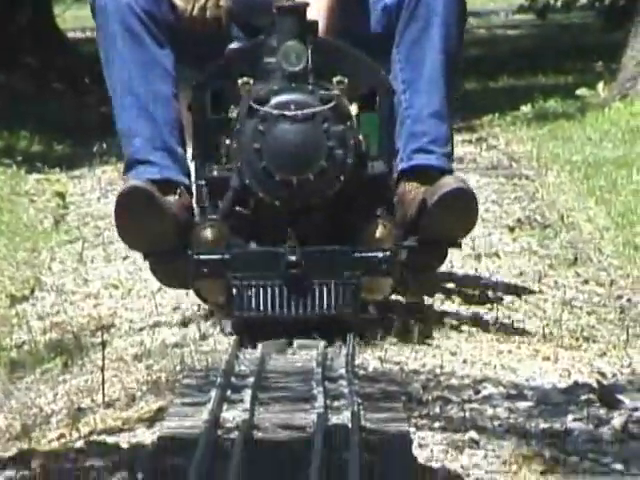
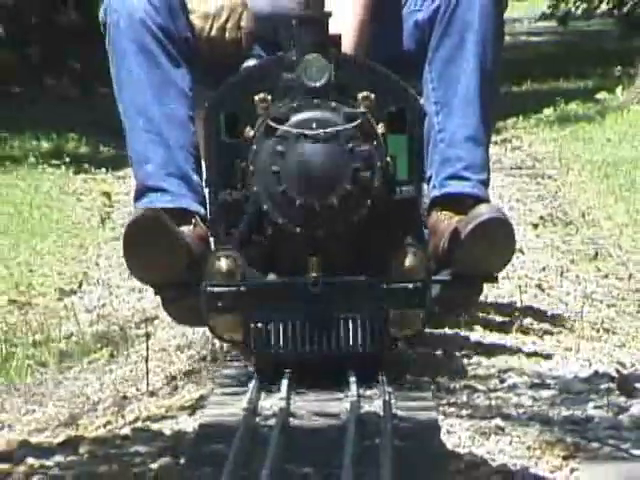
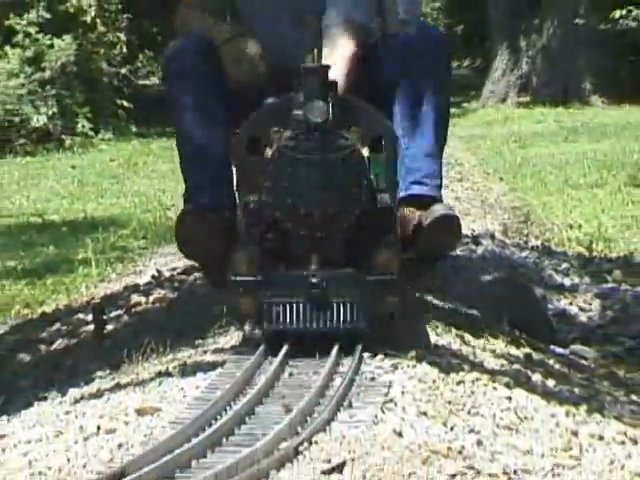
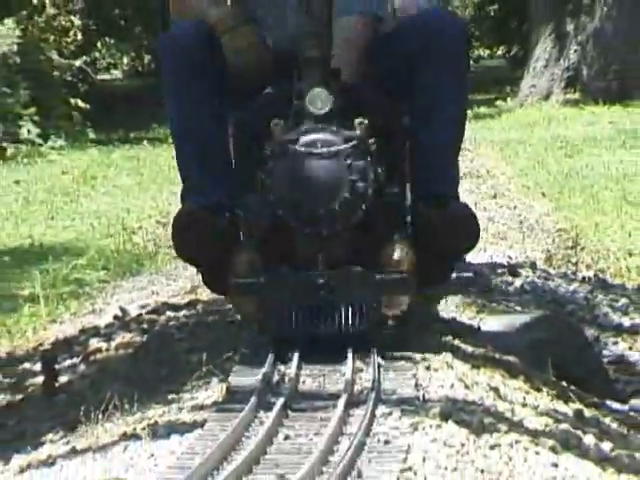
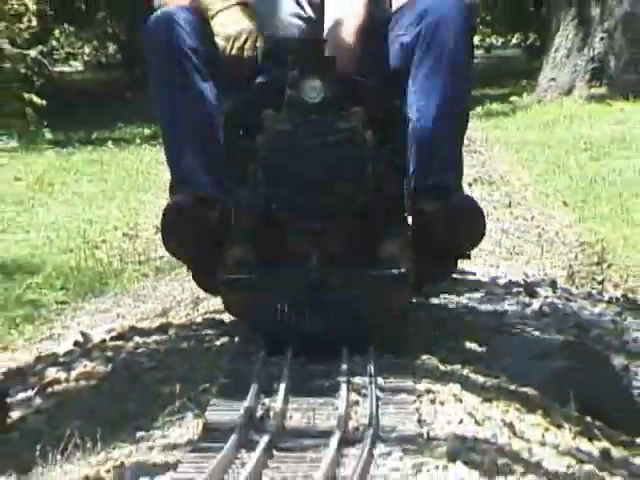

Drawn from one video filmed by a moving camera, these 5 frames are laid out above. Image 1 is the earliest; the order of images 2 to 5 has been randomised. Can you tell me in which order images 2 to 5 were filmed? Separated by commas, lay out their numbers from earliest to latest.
2, 5, 4, 3
